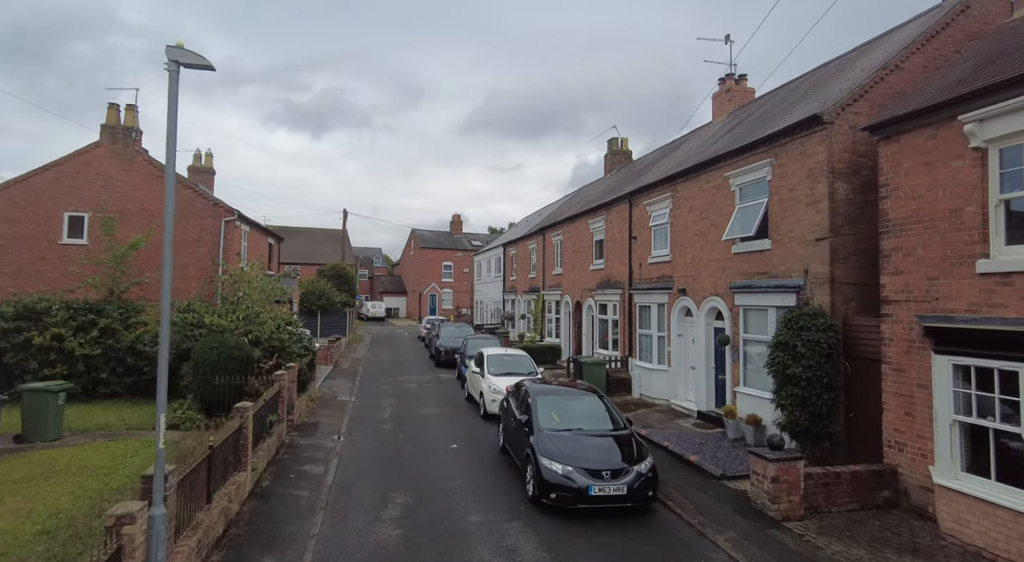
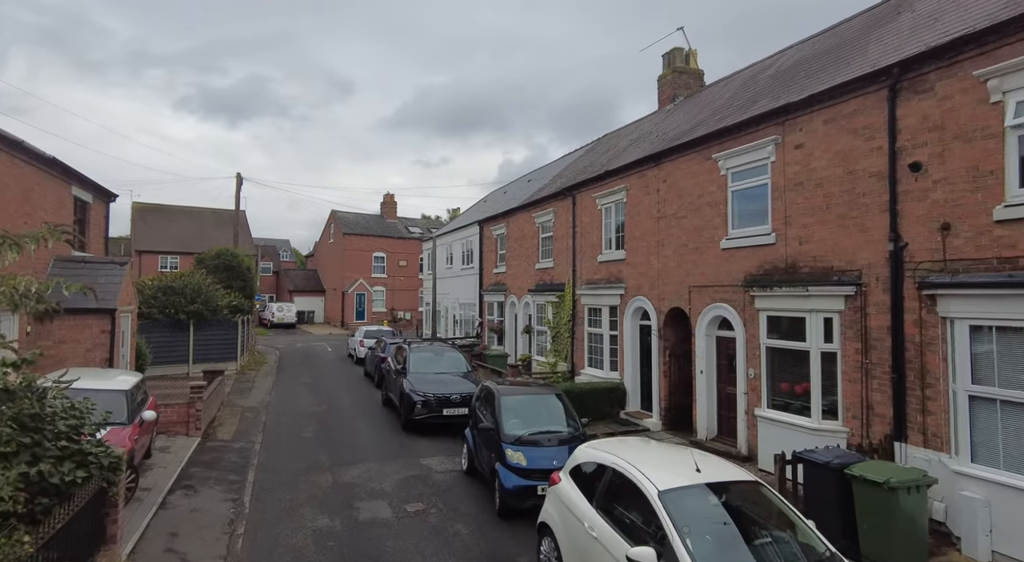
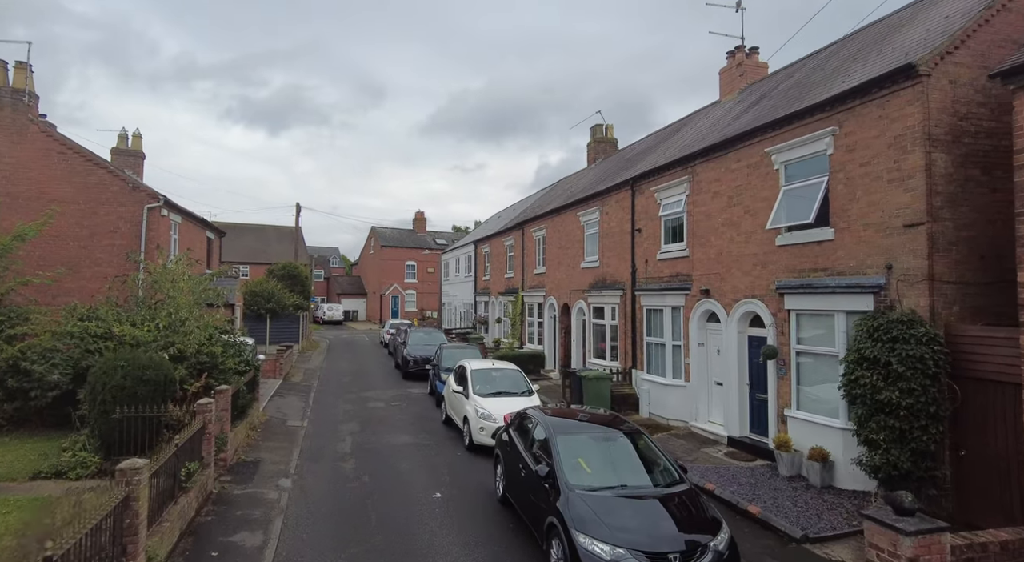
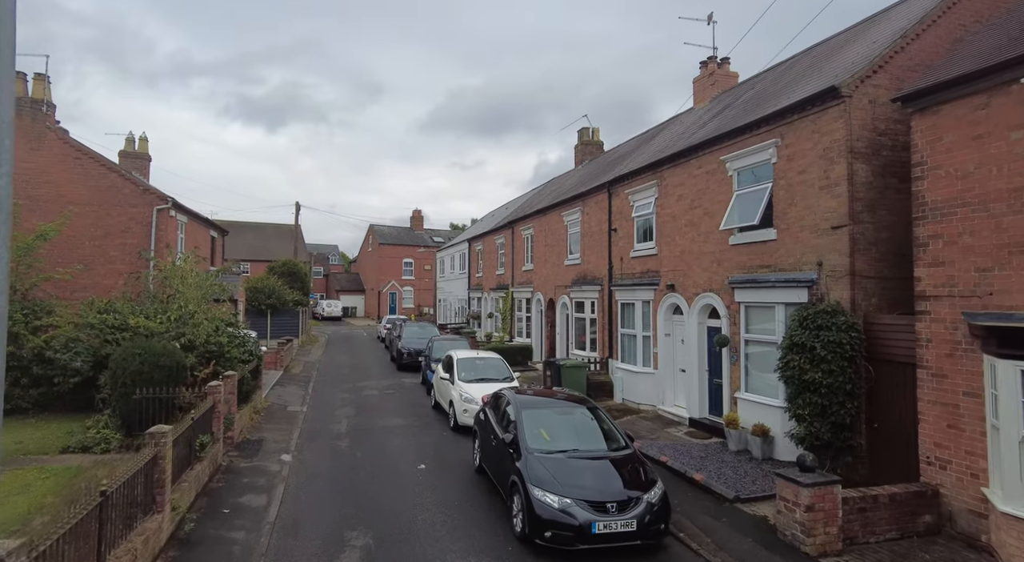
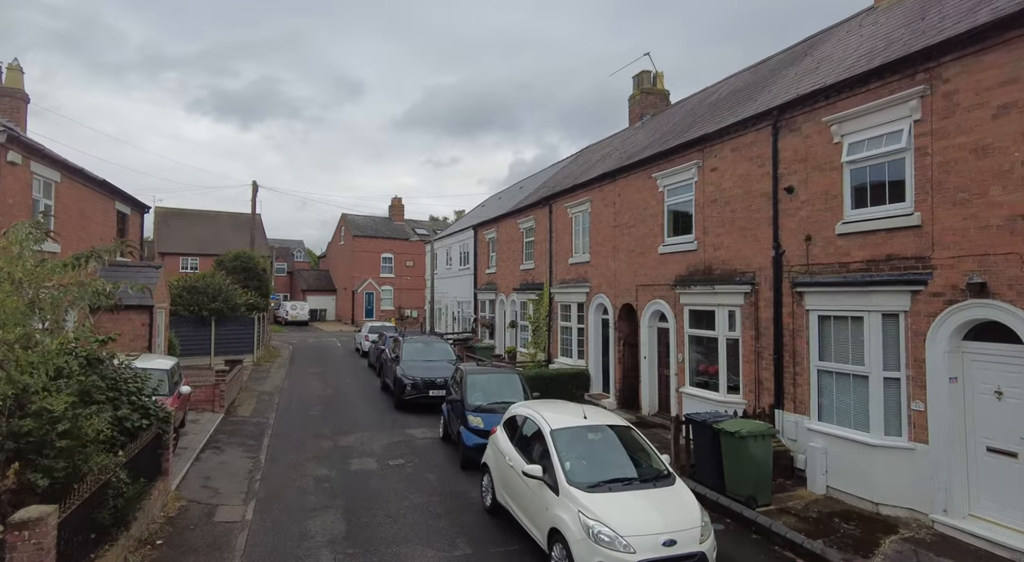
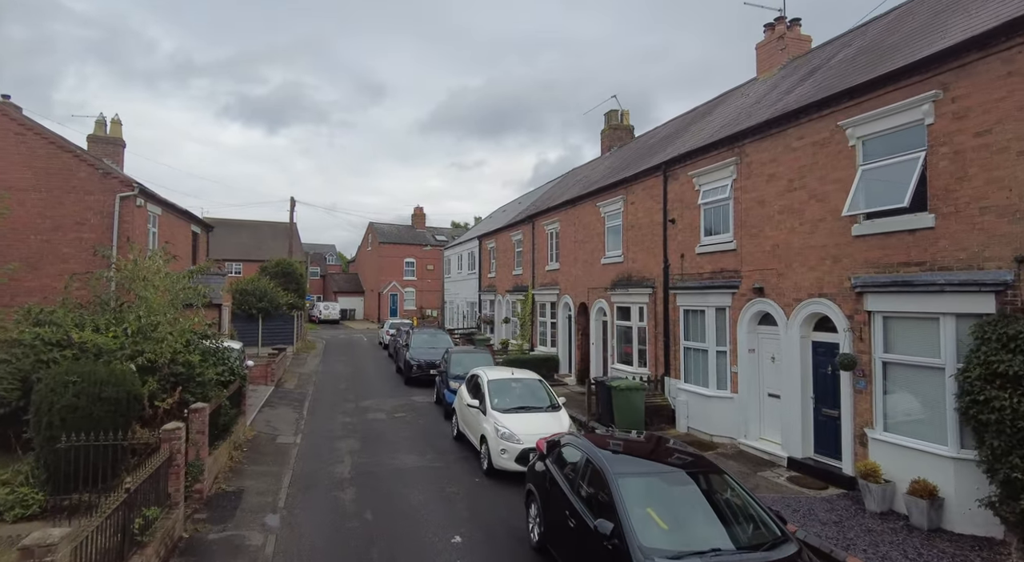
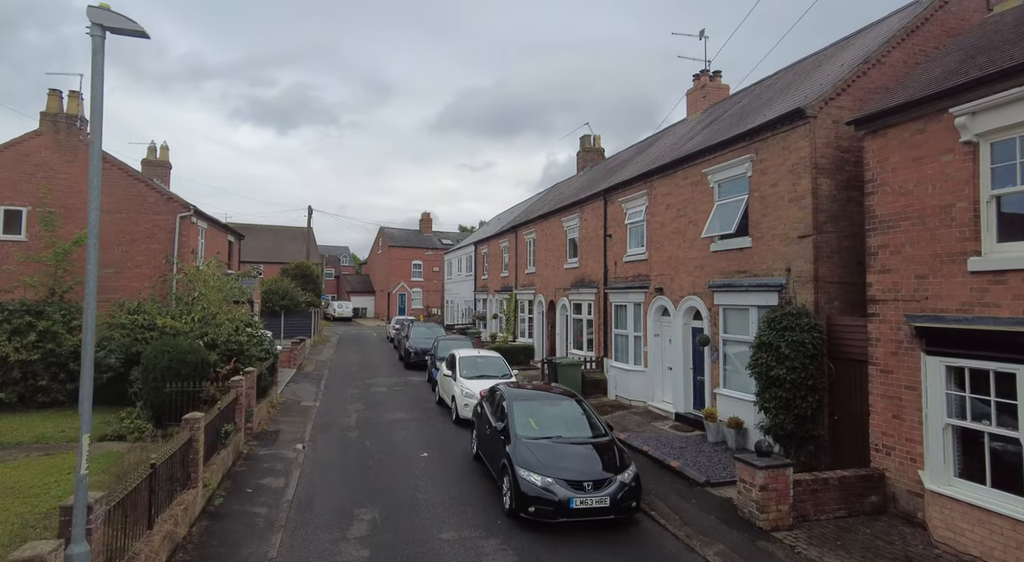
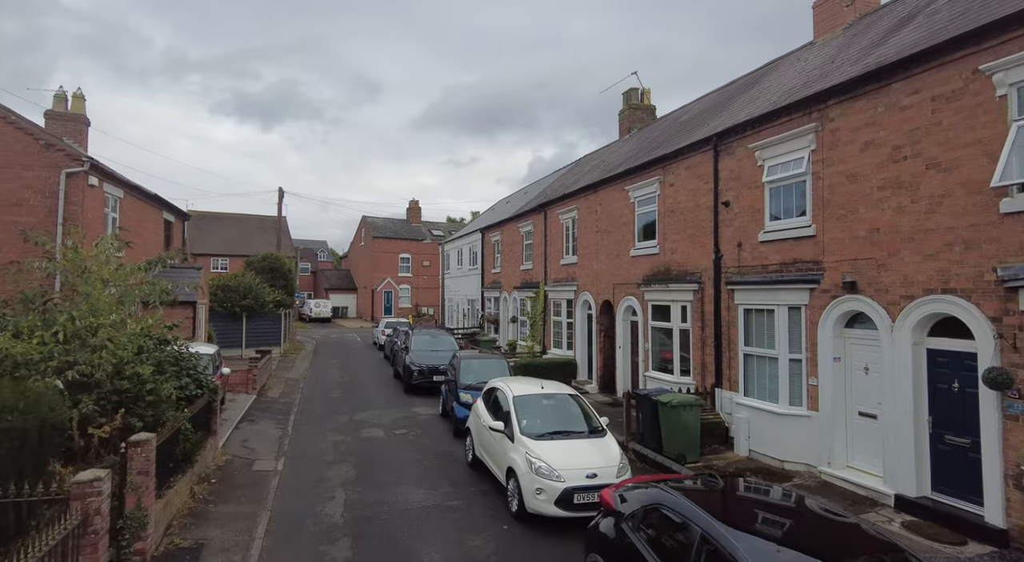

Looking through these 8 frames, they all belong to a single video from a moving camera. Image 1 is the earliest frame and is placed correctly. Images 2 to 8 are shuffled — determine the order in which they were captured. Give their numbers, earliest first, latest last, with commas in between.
7, 4, 3, 6, 8, 5, 2
